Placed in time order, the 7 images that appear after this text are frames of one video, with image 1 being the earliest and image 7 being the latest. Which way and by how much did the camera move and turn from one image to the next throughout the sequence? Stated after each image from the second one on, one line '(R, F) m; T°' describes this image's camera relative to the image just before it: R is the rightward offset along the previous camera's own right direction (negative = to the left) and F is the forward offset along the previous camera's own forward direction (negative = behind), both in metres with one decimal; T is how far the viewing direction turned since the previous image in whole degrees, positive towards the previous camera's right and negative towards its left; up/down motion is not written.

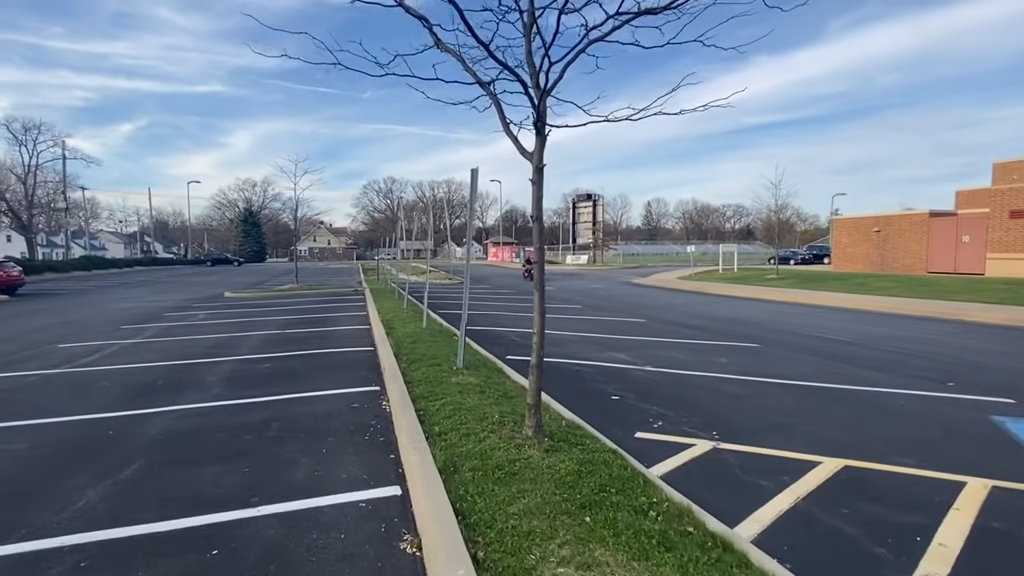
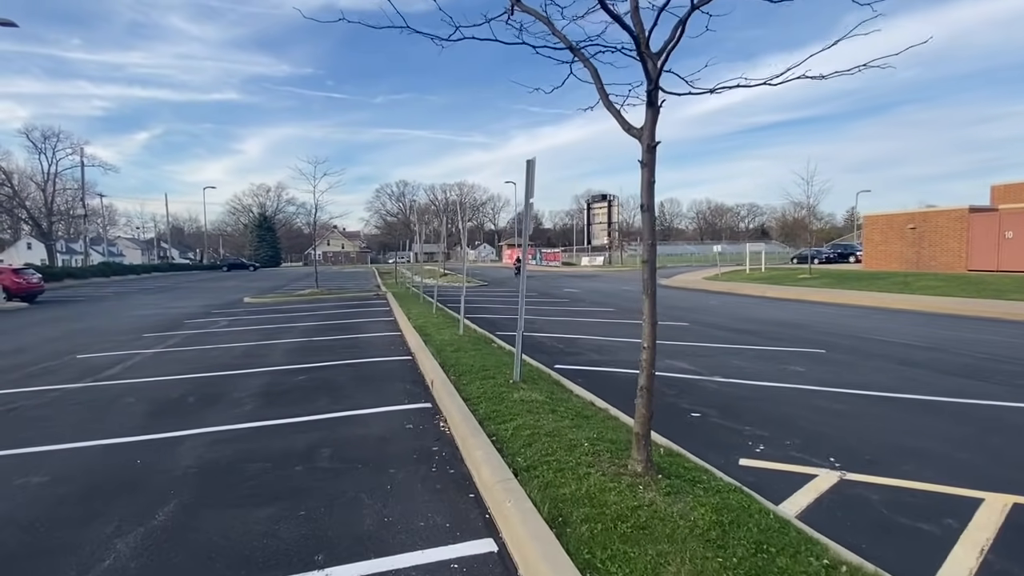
(-0.6, +0.7) m; -1°
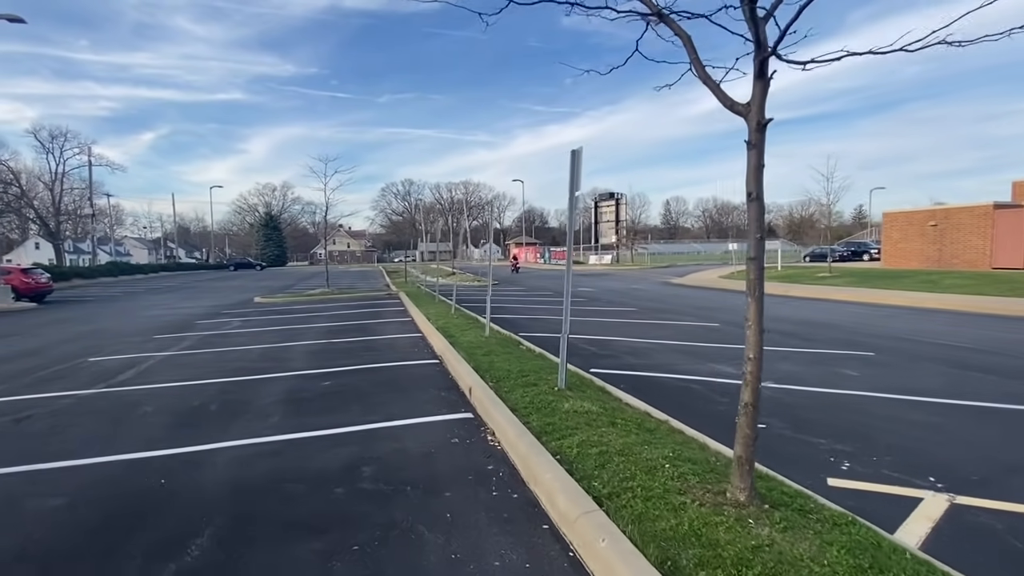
(-0.5, +0.5) m; 0°
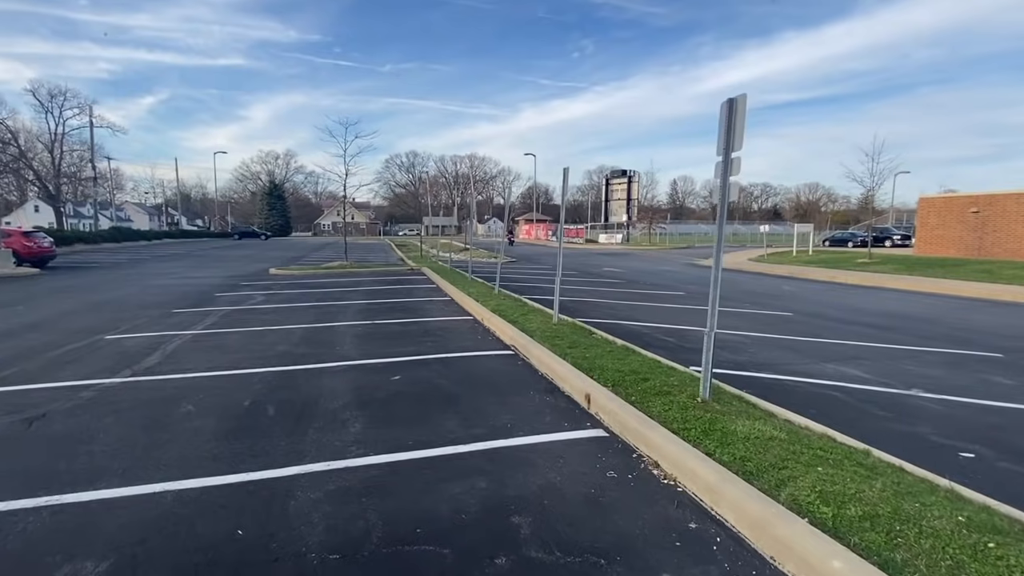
(-1.2, +1.2) m; 0°
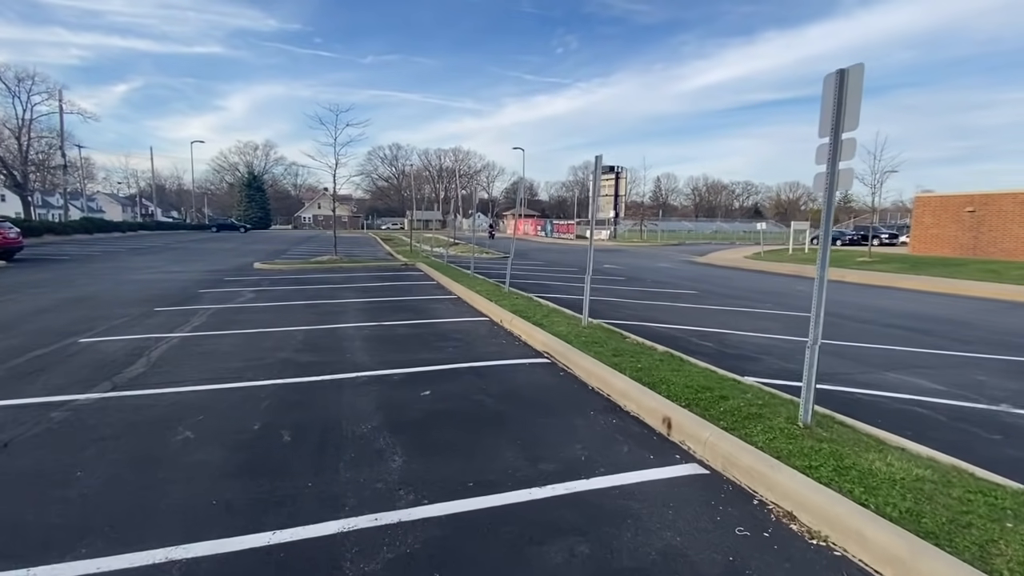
(-0.7, +0.8) m; +2°
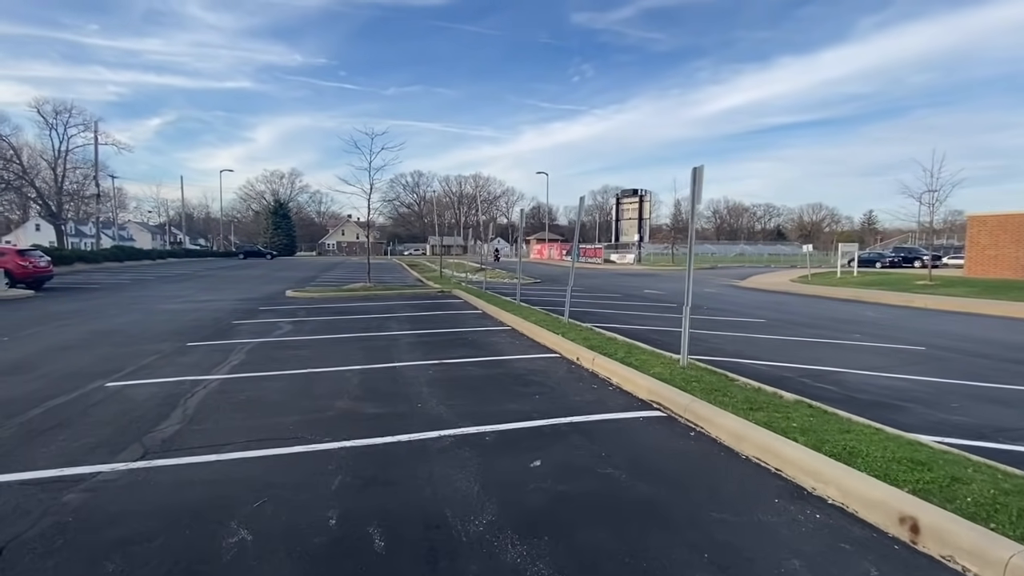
(-0.9, +1.1) m; -2°
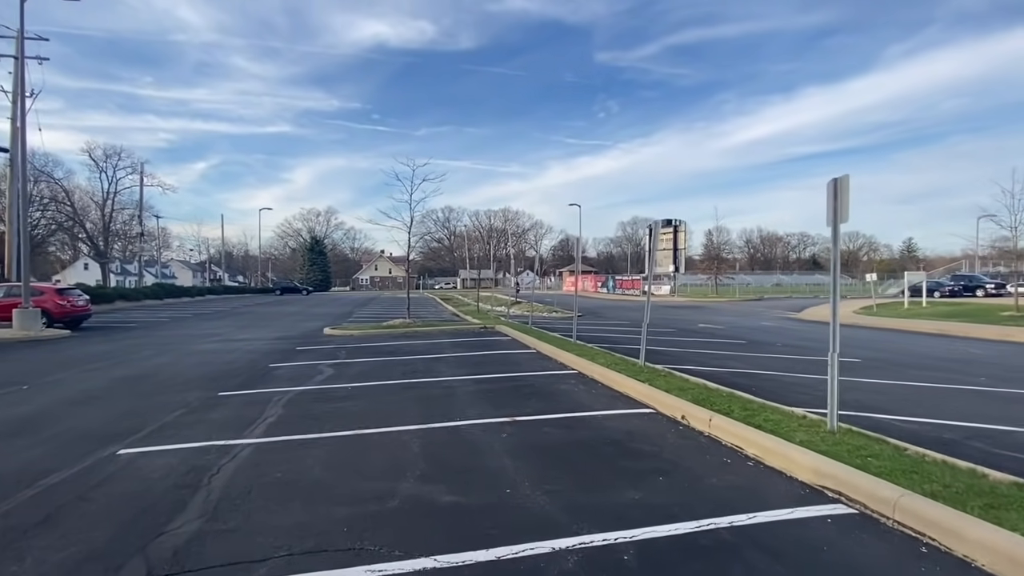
(-0.7, +1.3) m; -3°
